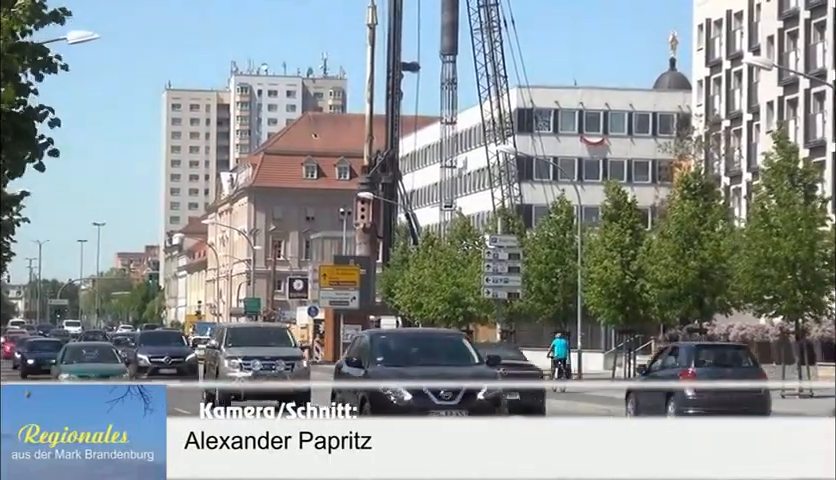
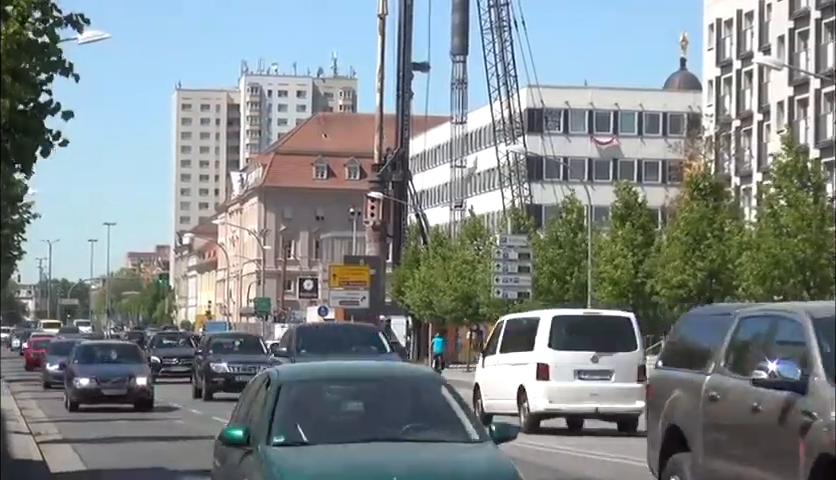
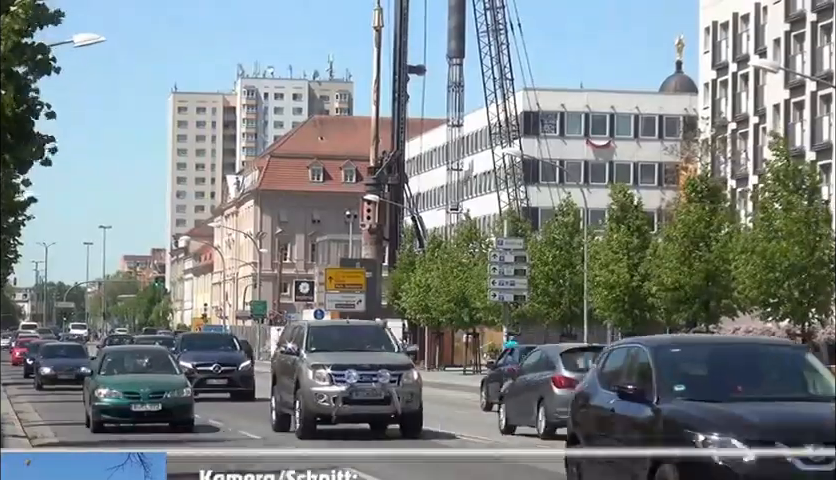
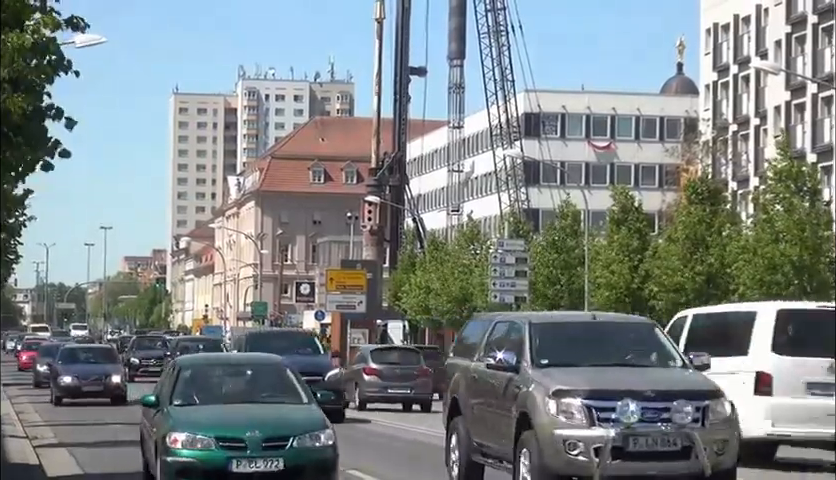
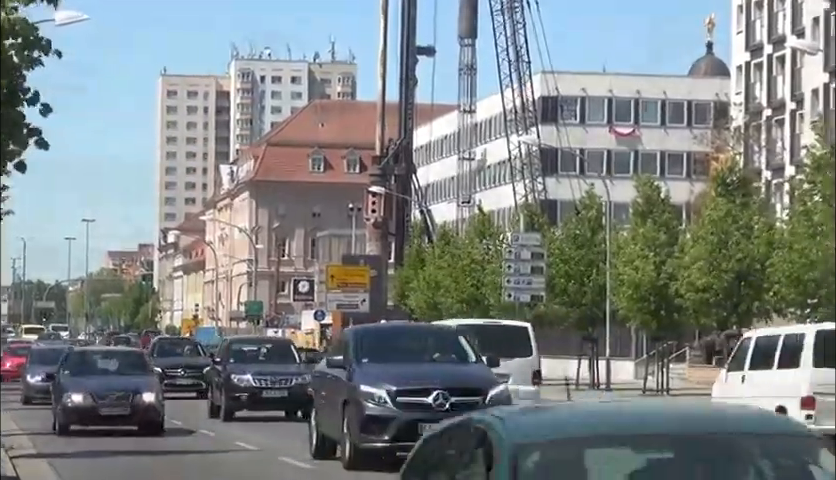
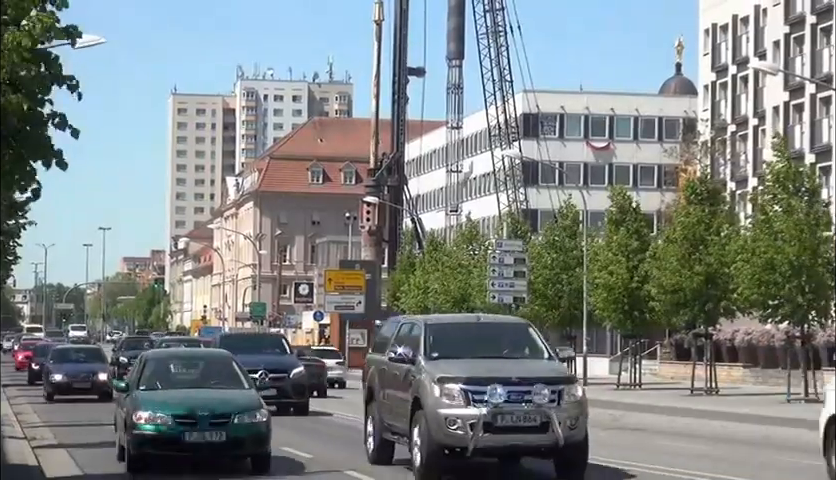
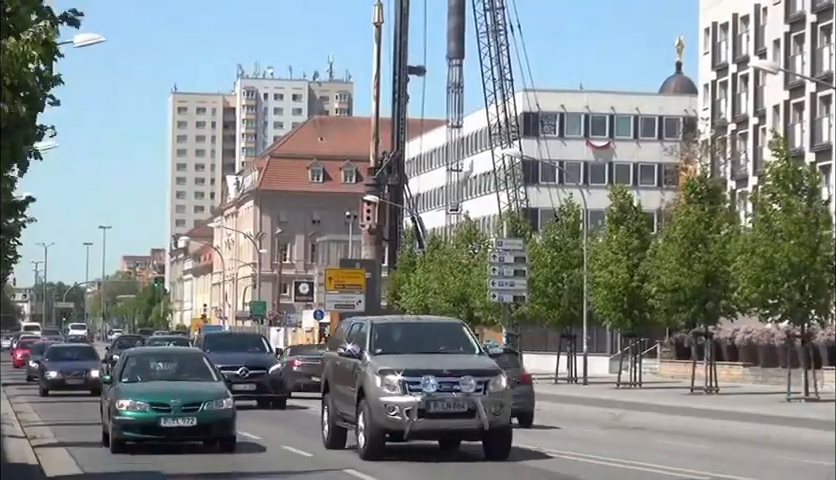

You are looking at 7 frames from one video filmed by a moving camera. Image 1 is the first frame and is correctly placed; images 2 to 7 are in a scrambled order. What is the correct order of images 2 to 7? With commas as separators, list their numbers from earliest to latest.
3, 7, 6, 4, 2, 5
